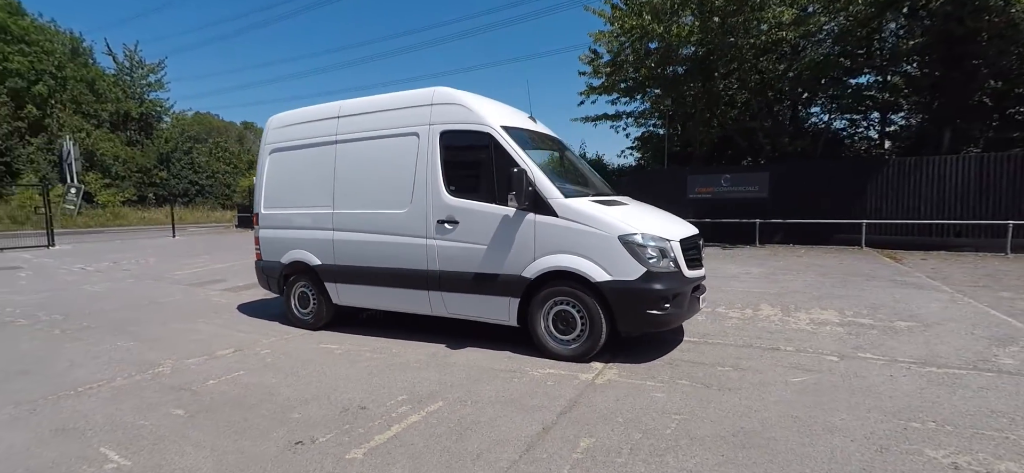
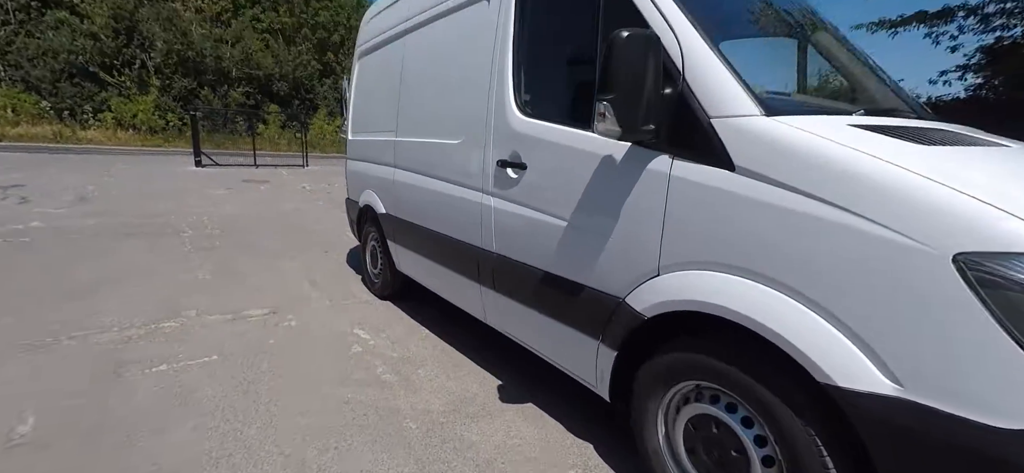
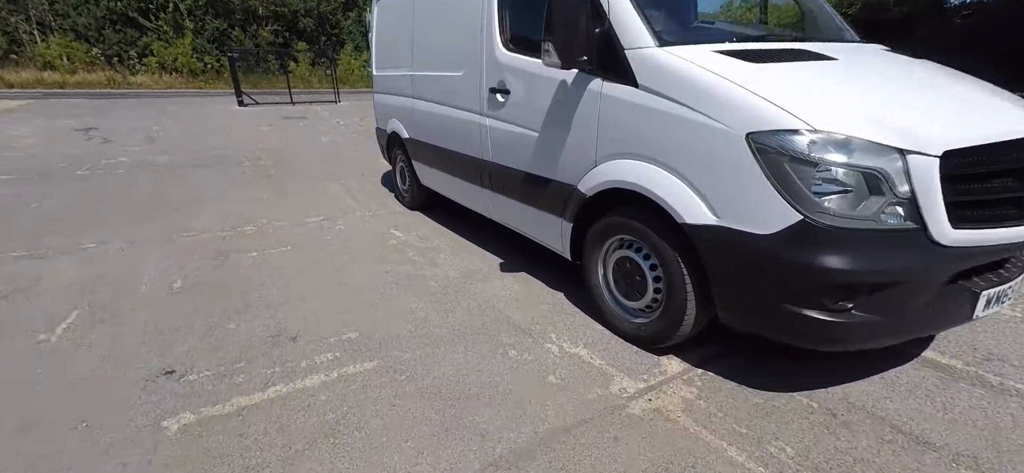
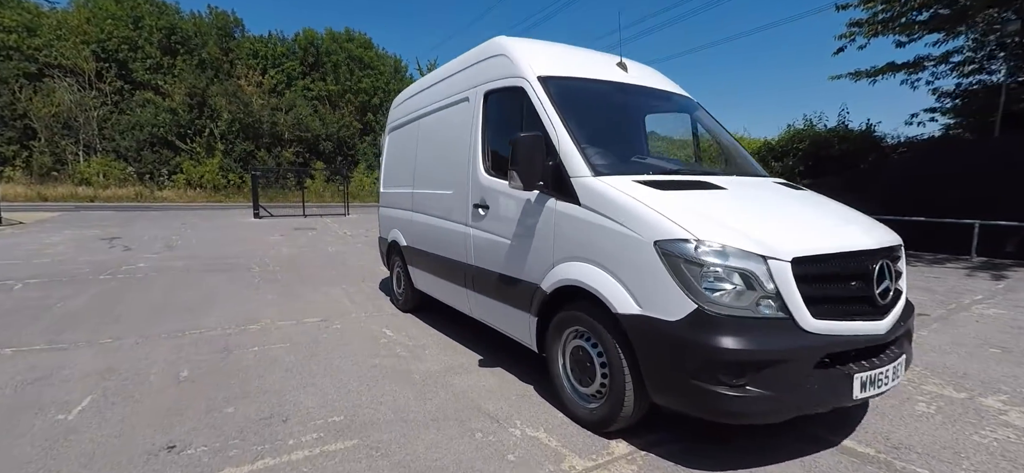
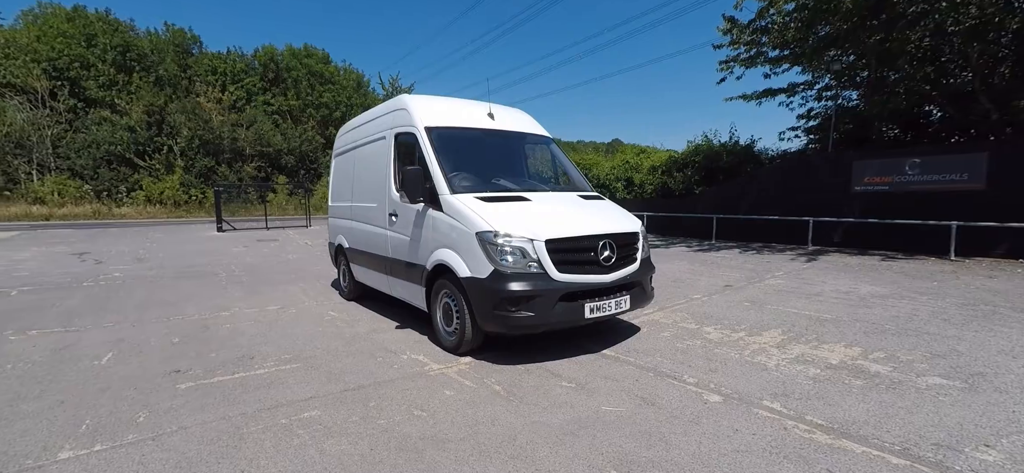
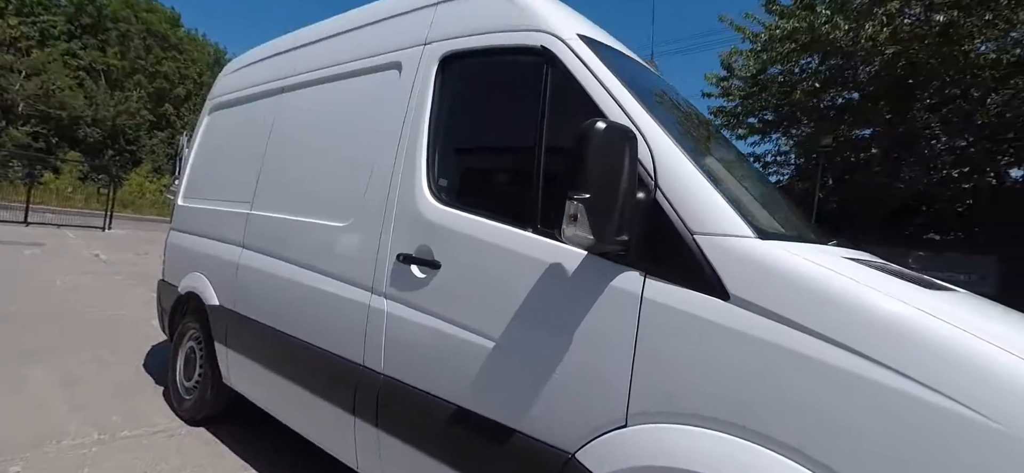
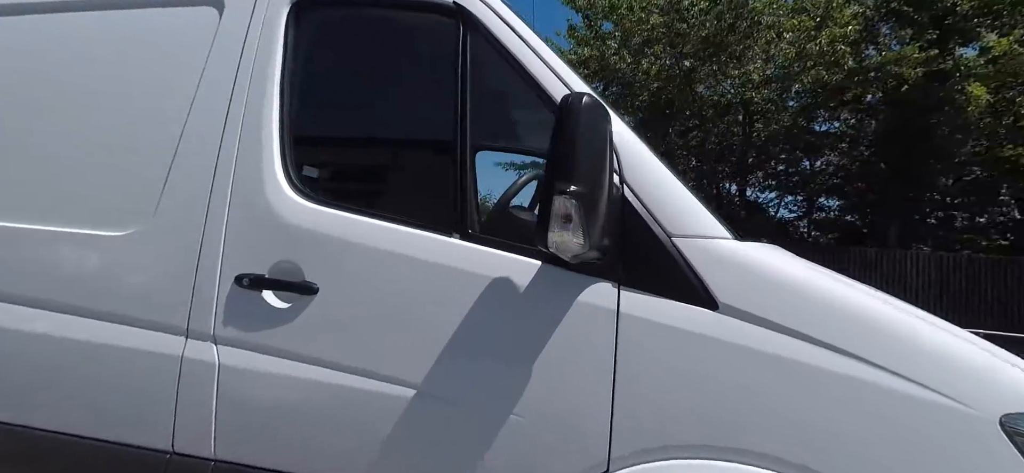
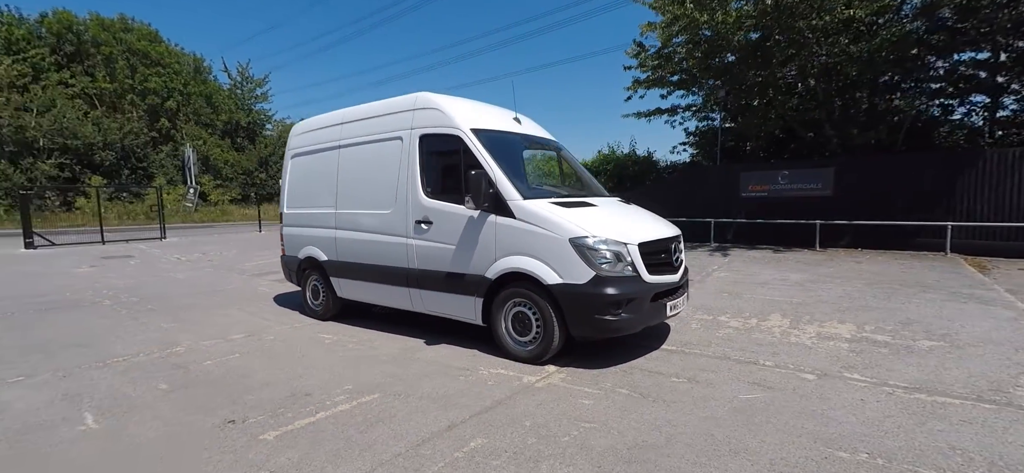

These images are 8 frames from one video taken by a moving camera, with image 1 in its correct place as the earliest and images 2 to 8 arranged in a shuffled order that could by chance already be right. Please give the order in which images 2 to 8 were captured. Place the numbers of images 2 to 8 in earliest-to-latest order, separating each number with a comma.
8, 5, 4, 3, 2, 6, 7
